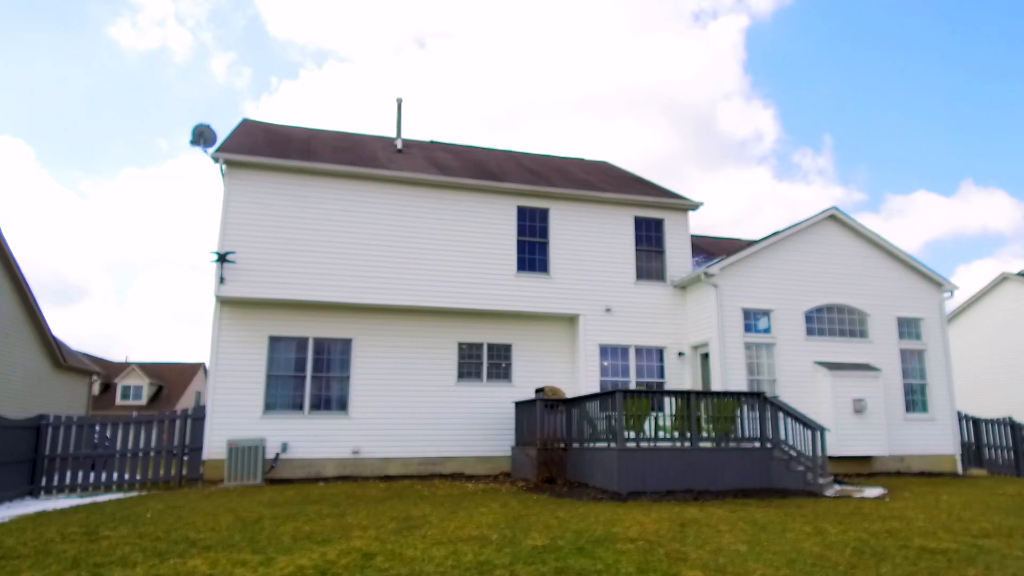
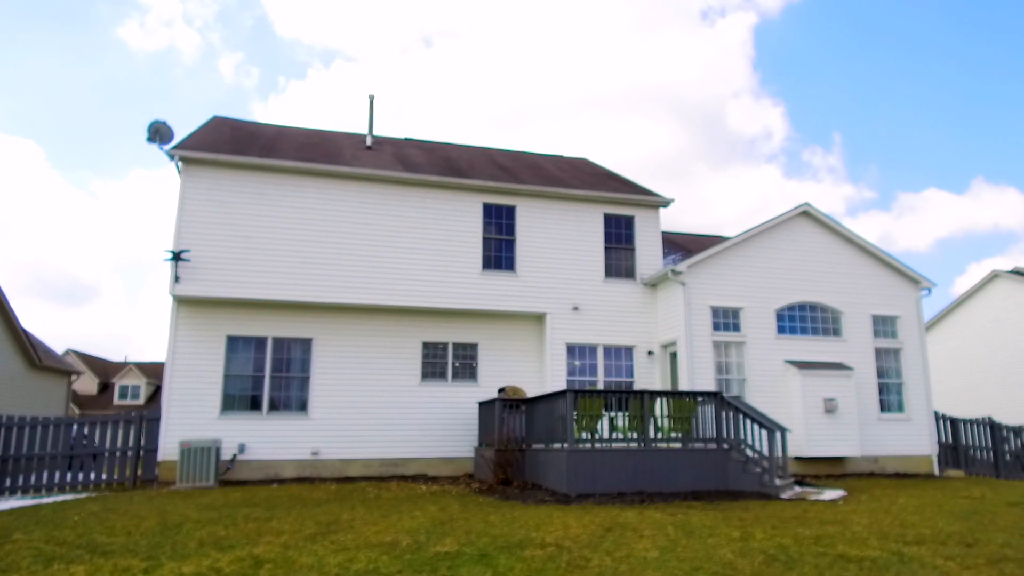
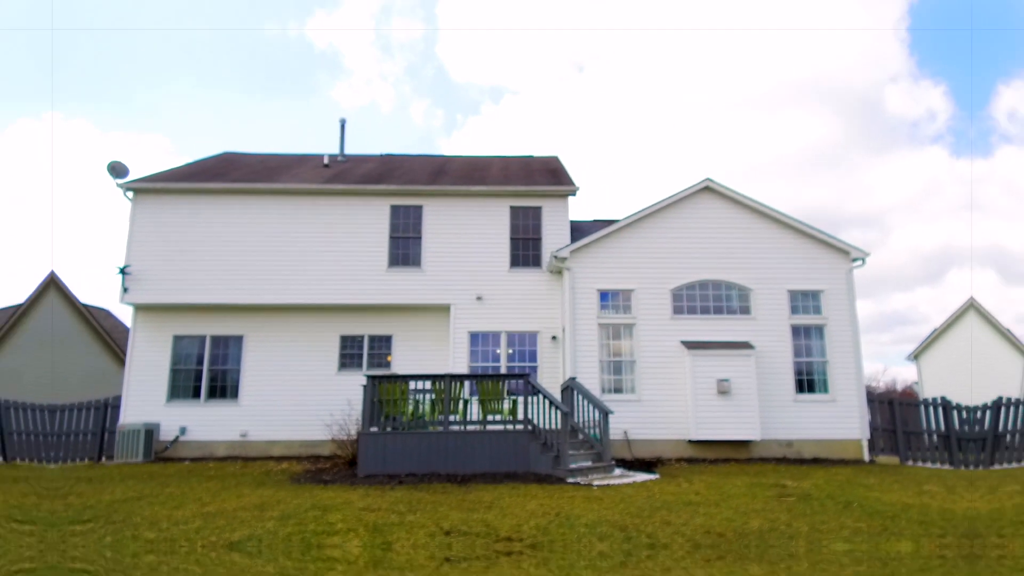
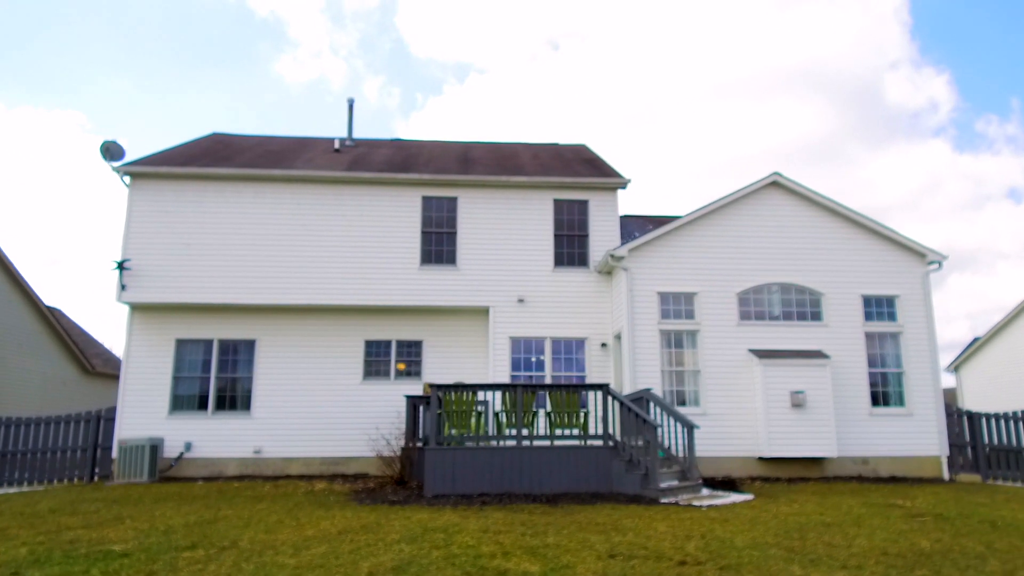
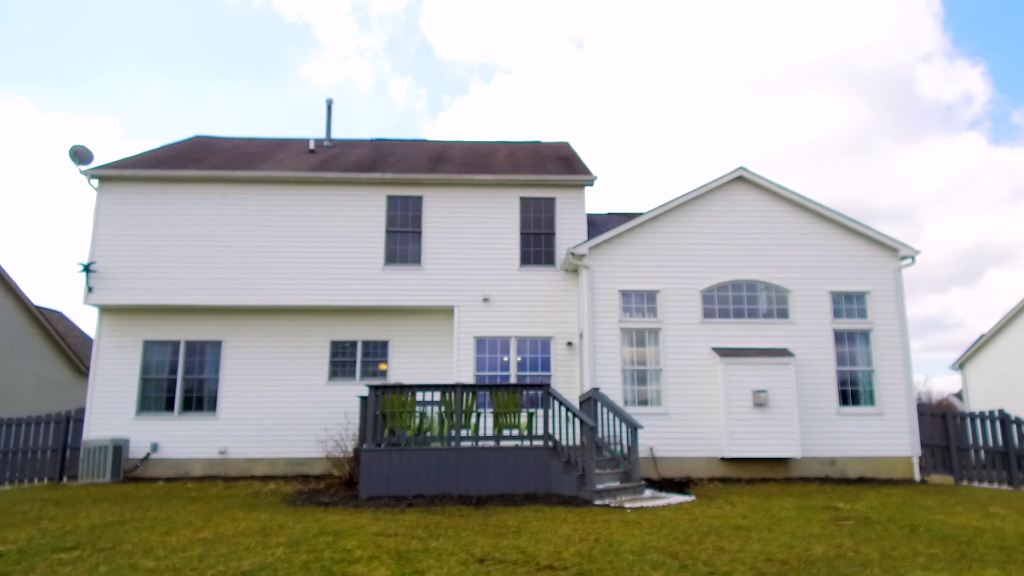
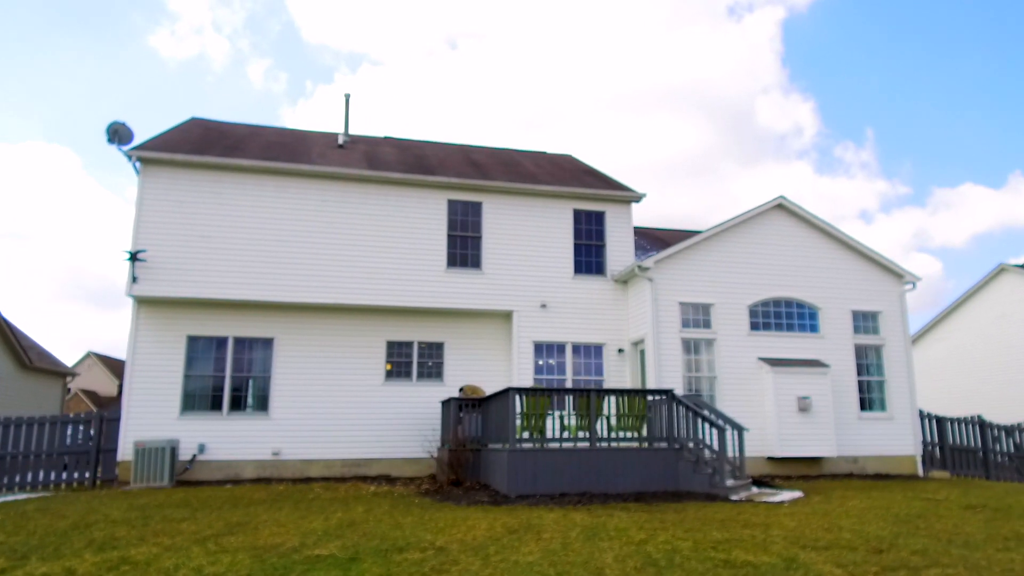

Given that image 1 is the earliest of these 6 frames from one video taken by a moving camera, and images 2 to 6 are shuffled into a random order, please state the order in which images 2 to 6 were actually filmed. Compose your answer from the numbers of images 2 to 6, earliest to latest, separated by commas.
2, 6, 4, 5, 3
